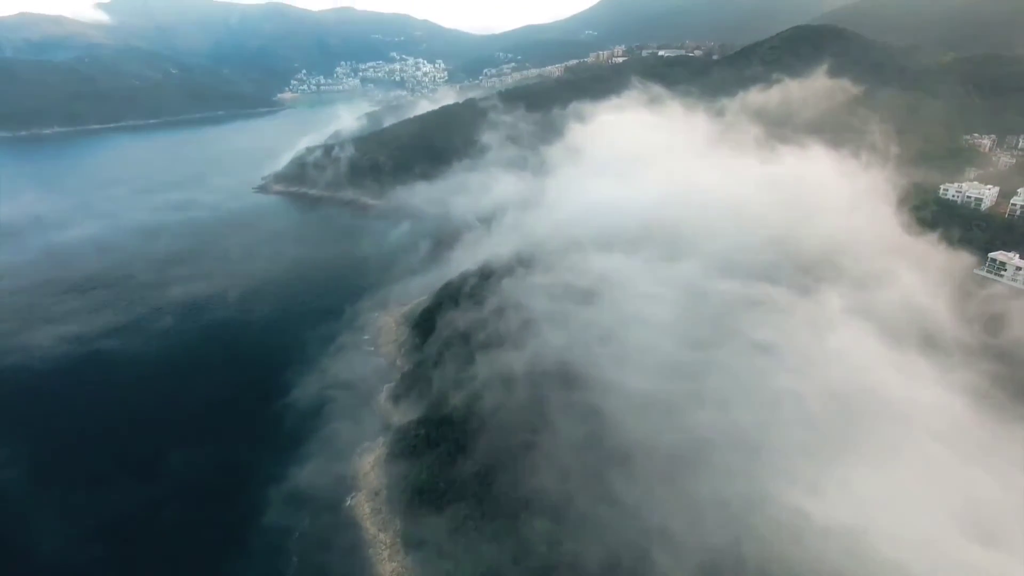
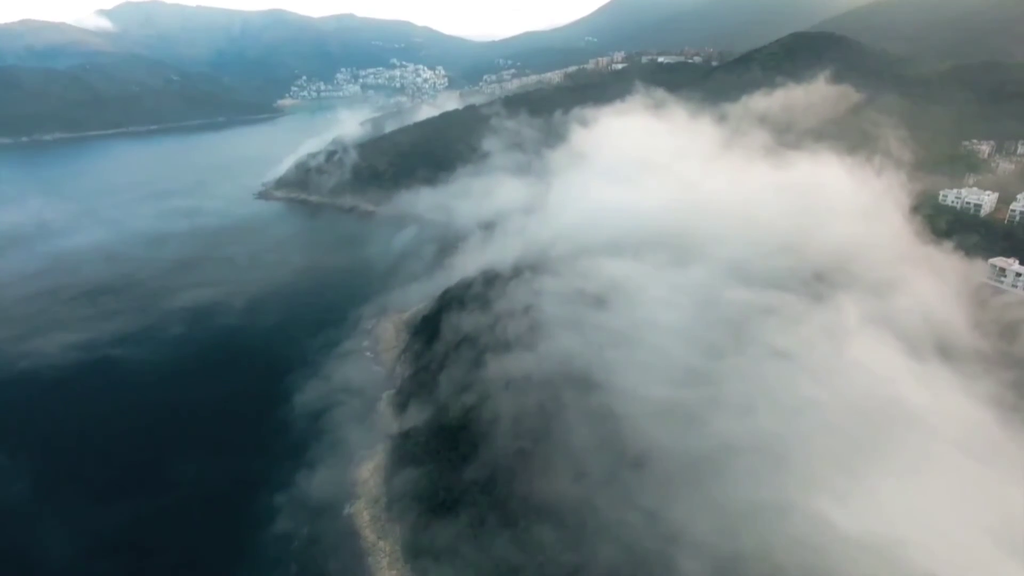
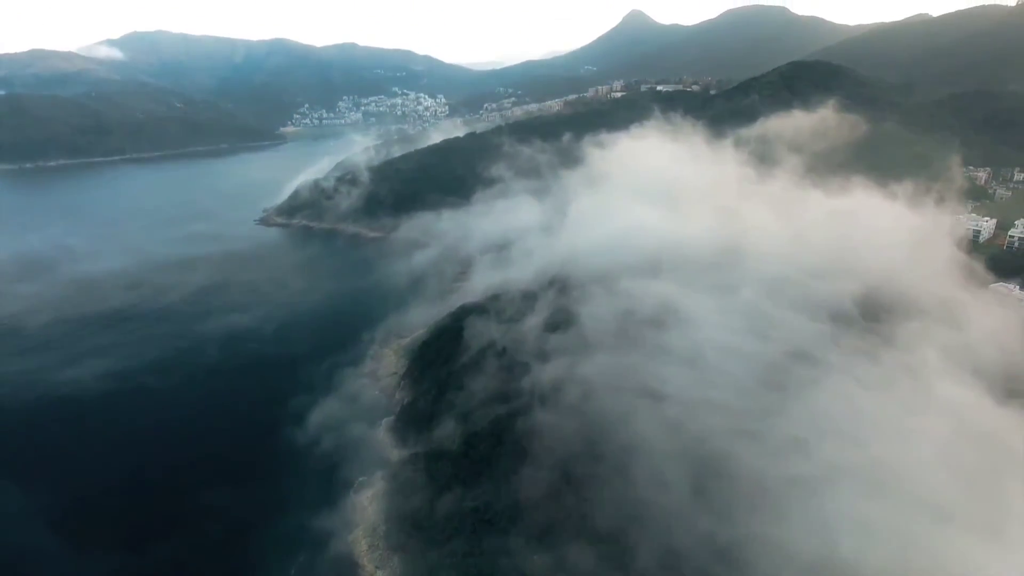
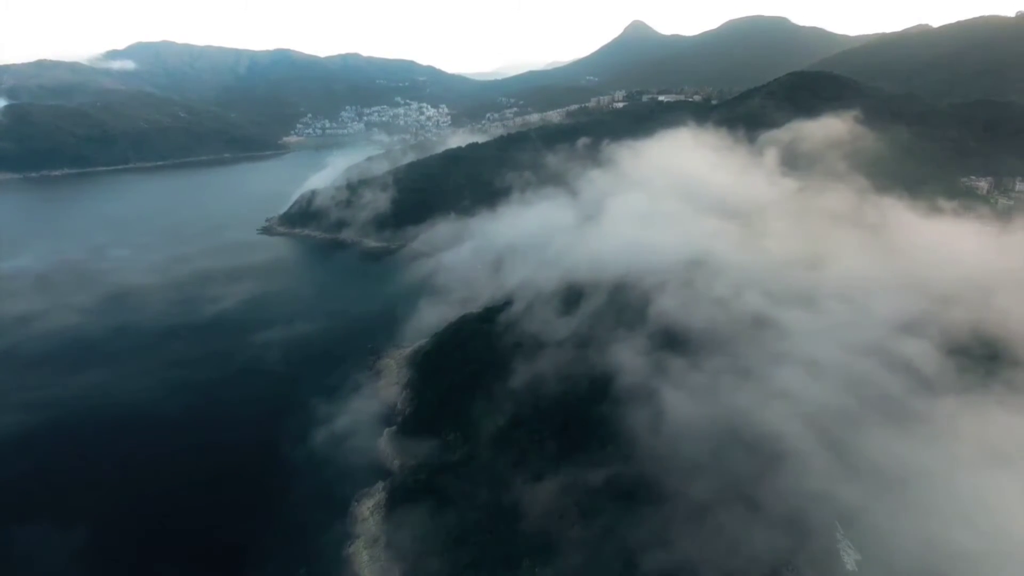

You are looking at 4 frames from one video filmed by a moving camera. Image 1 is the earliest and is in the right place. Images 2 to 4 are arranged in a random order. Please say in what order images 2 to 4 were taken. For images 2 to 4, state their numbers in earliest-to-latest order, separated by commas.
3, 4, 2
